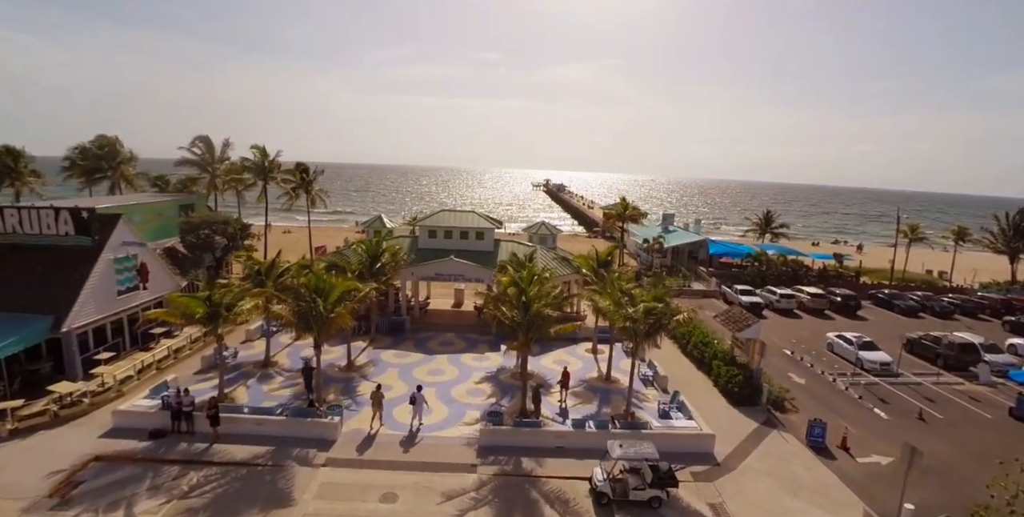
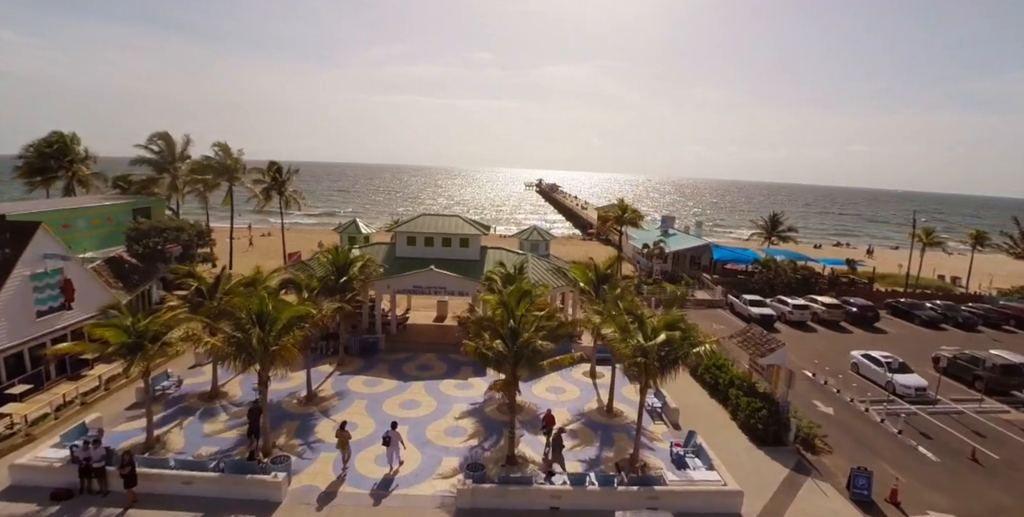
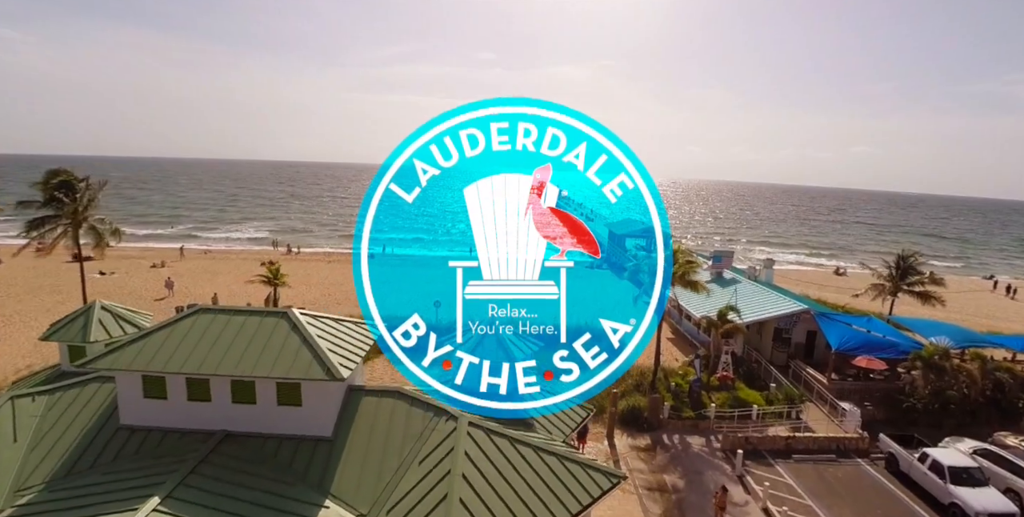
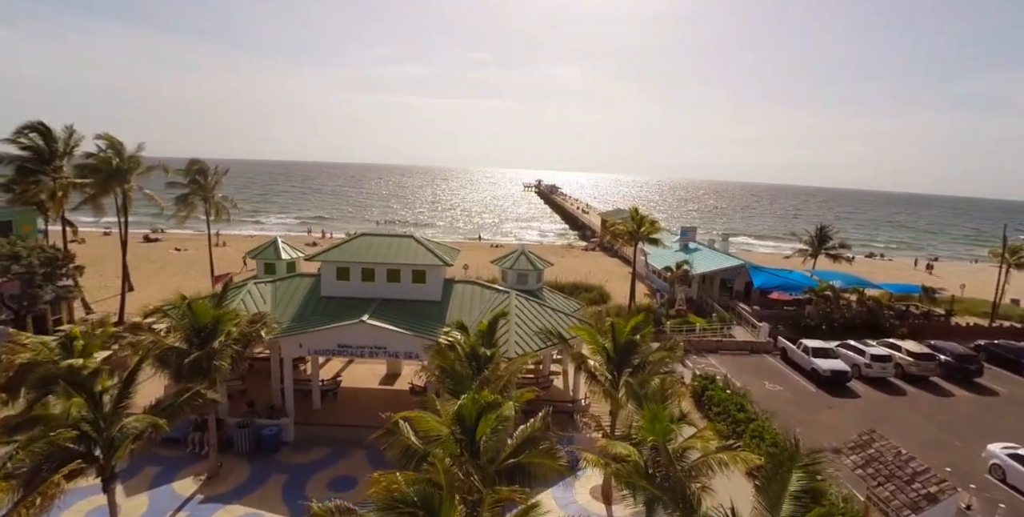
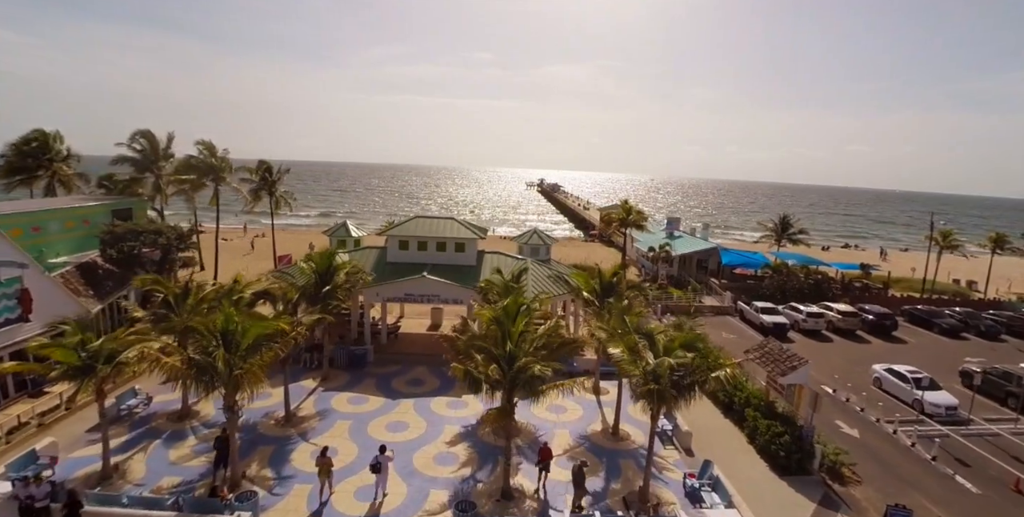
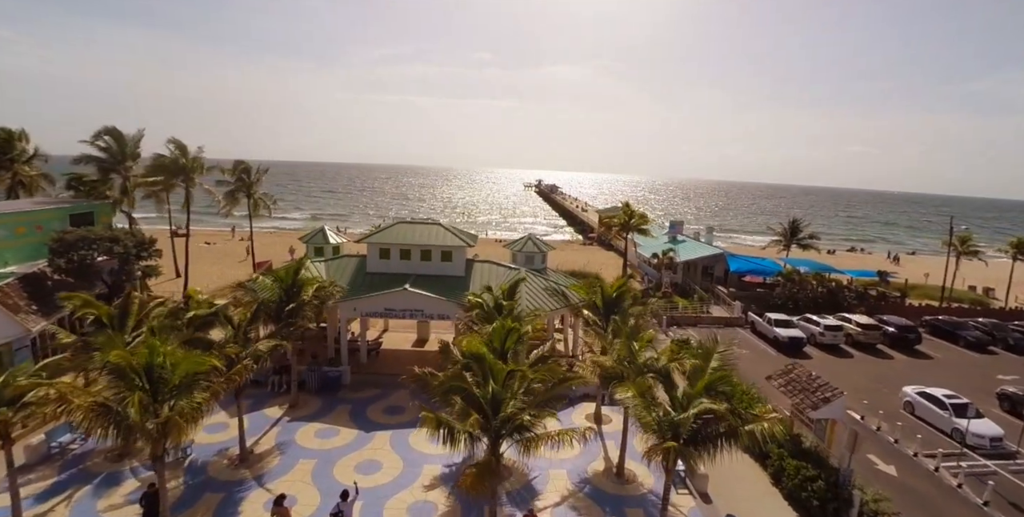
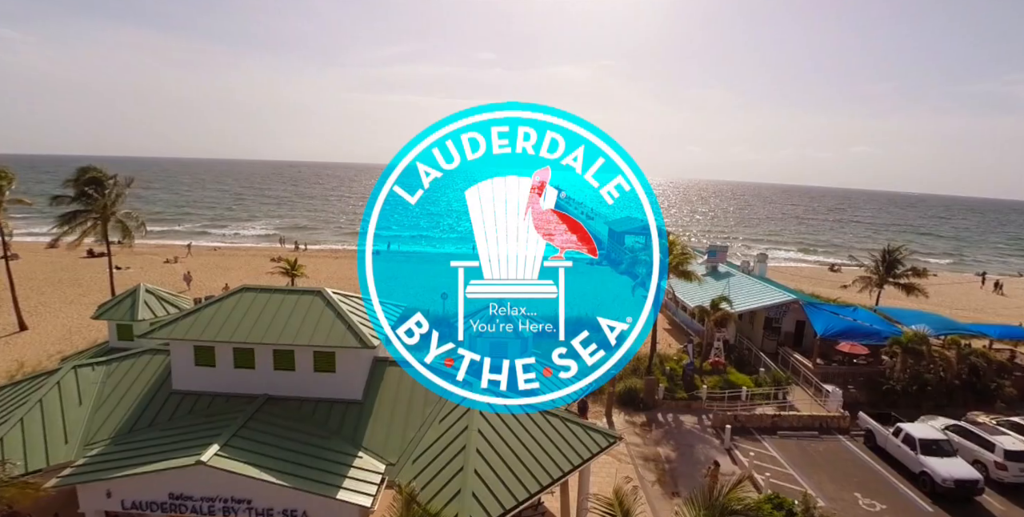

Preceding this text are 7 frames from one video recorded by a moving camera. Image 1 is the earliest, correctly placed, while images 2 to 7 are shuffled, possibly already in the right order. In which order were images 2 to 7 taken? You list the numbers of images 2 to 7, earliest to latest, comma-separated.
2, 5, 6, 4, 7, 3
